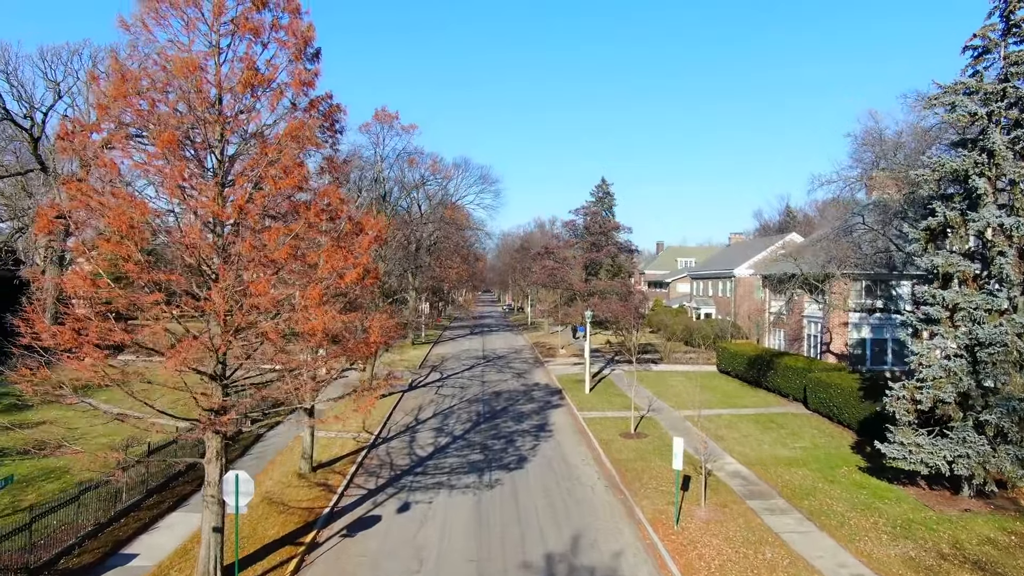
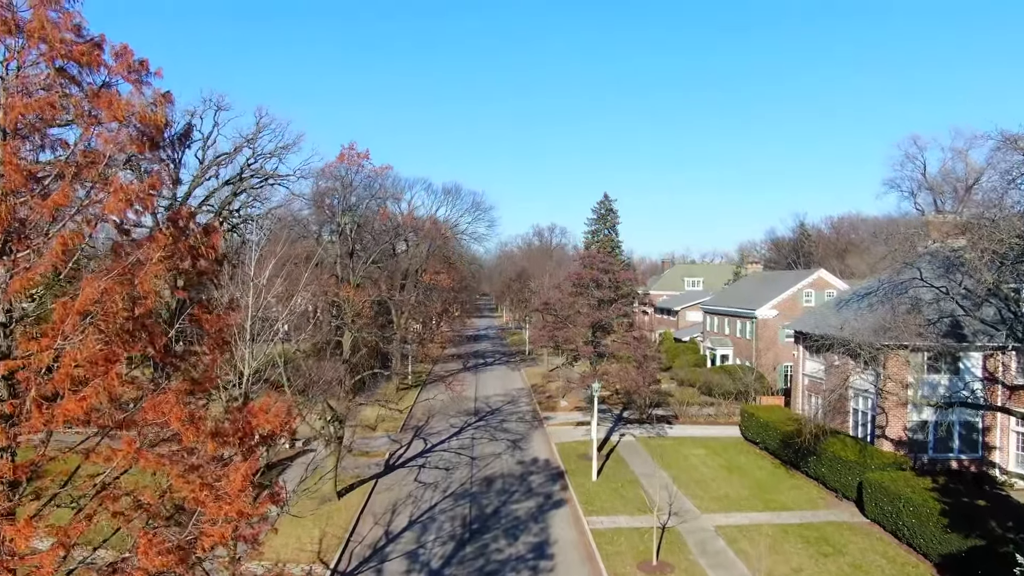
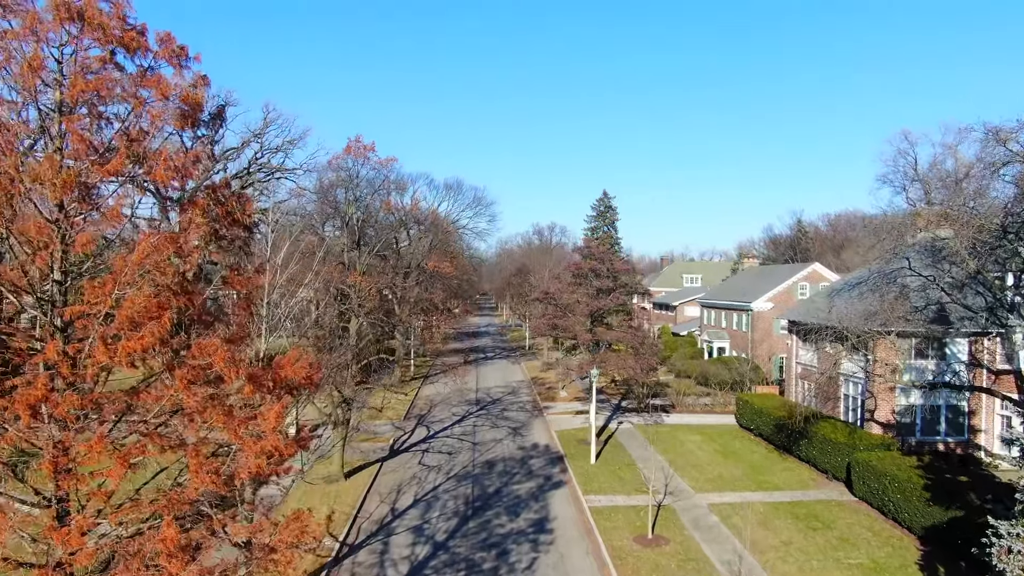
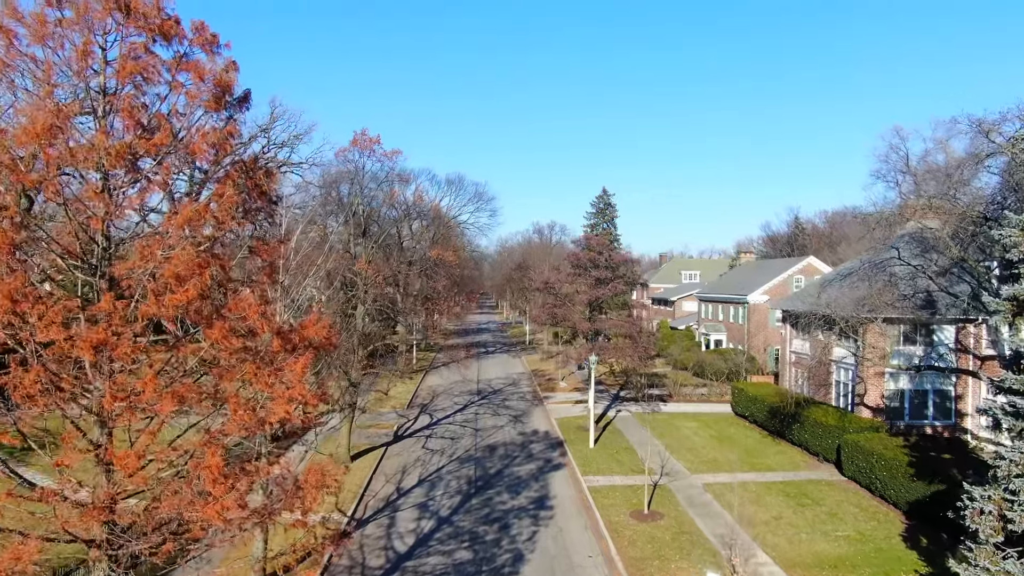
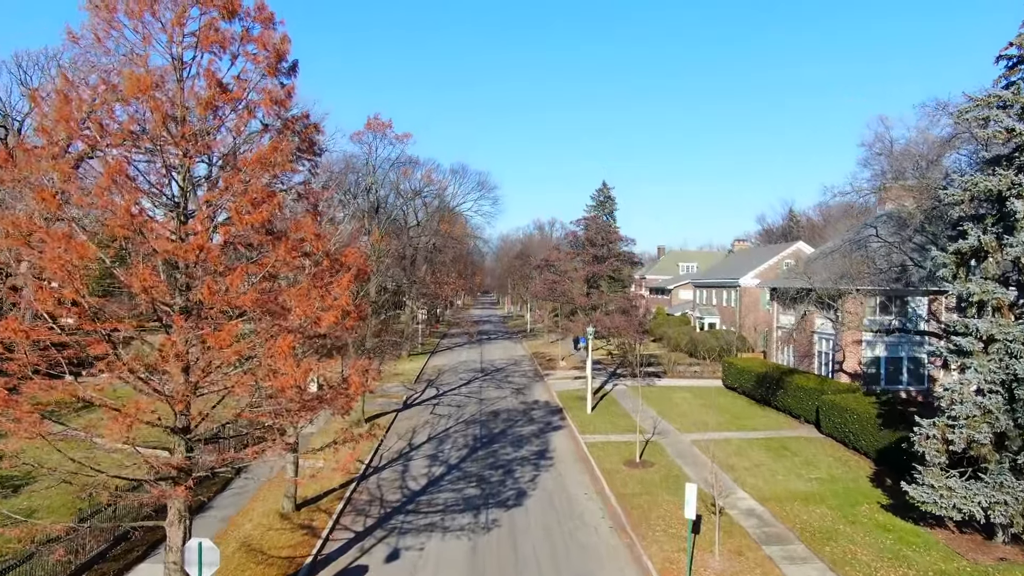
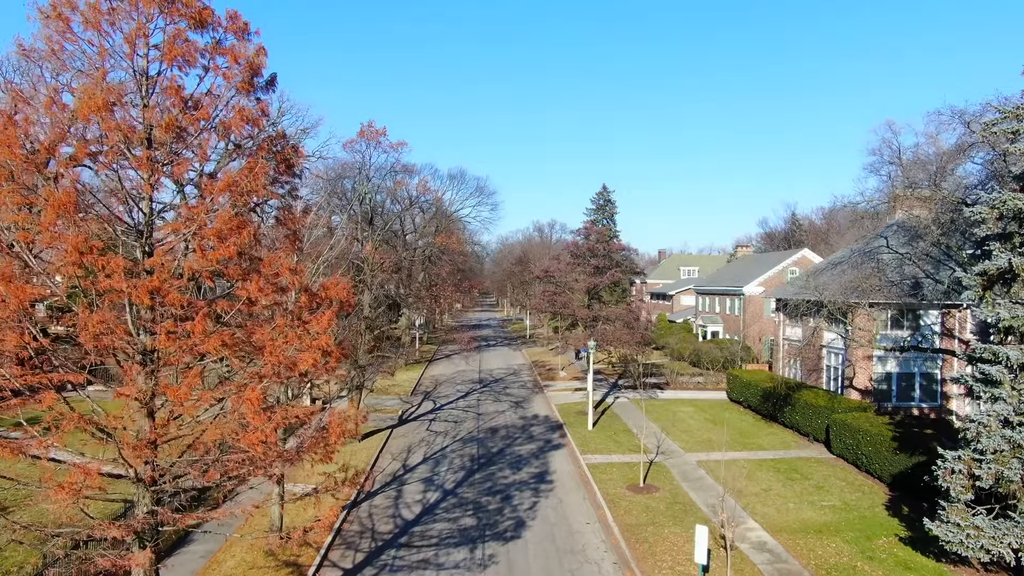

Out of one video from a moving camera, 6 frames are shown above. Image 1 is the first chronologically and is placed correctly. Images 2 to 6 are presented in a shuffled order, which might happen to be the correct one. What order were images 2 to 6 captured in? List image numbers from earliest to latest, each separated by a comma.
5, 6, 4, 3, 2
